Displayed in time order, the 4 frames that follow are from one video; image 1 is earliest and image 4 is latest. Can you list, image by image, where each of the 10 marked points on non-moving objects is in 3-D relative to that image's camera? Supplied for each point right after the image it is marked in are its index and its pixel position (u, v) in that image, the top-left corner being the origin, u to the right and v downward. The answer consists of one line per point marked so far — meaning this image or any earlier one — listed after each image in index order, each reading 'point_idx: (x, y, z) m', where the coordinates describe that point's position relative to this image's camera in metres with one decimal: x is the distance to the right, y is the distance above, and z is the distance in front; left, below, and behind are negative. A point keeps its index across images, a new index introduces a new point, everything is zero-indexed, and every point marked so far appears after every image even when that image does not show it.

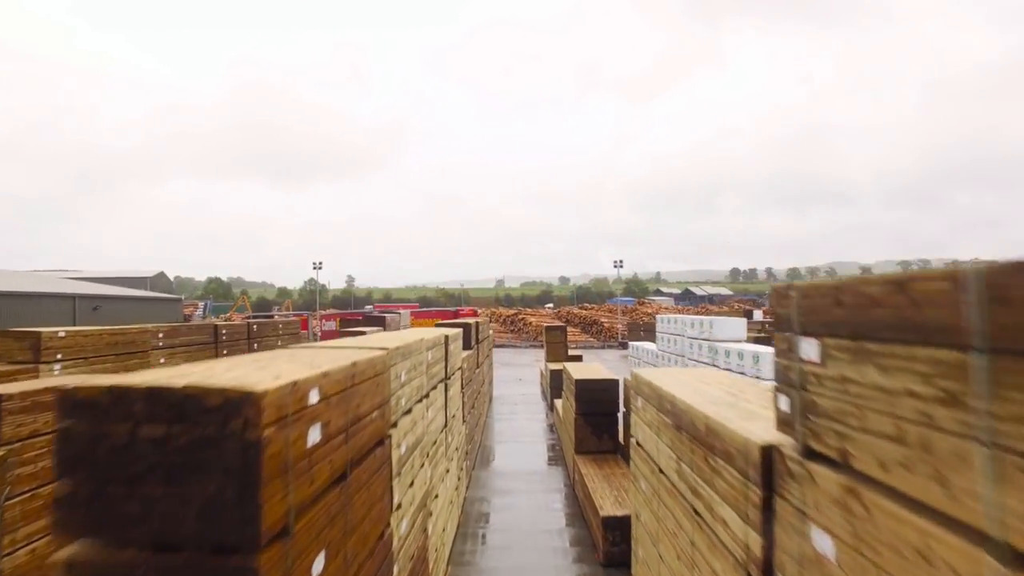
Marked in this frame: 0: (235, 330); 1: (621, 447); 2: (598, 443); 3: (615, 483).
0: (-6.0, -0.9, +15.6) m
1: (+1.4, -2.1, +9.3) m
2: (+1.1, -2.0, +9.1) m
3: (+1.1, -2.1, +7.7) m
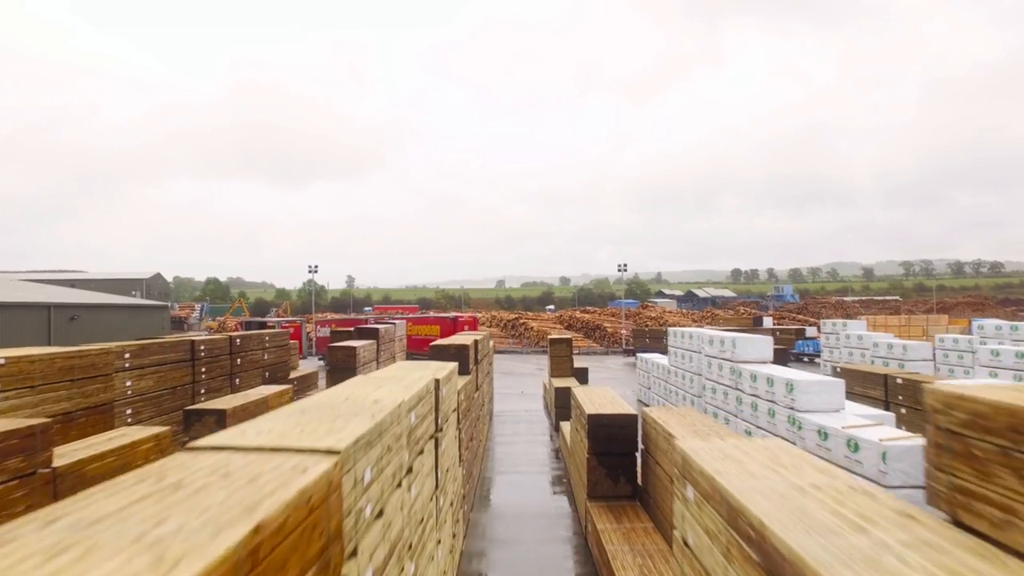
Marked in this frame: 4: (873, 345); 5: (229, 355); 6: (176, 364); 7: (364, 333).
0: (-6.0, -1.1, +14.4) m
1: (+1.4, -2.3, +8.2) m
2: (+1.1, -2.2, +8.0) m
3: (+1.1, -2.3, +6.5) m
4: (+9.1, -1.4, +18.0) m
5: (-6.0, -1.4, +15.2) m
6: (-5.9, -1.3, +12.7) m
7: (-3.6, -1.1, +17.4) m
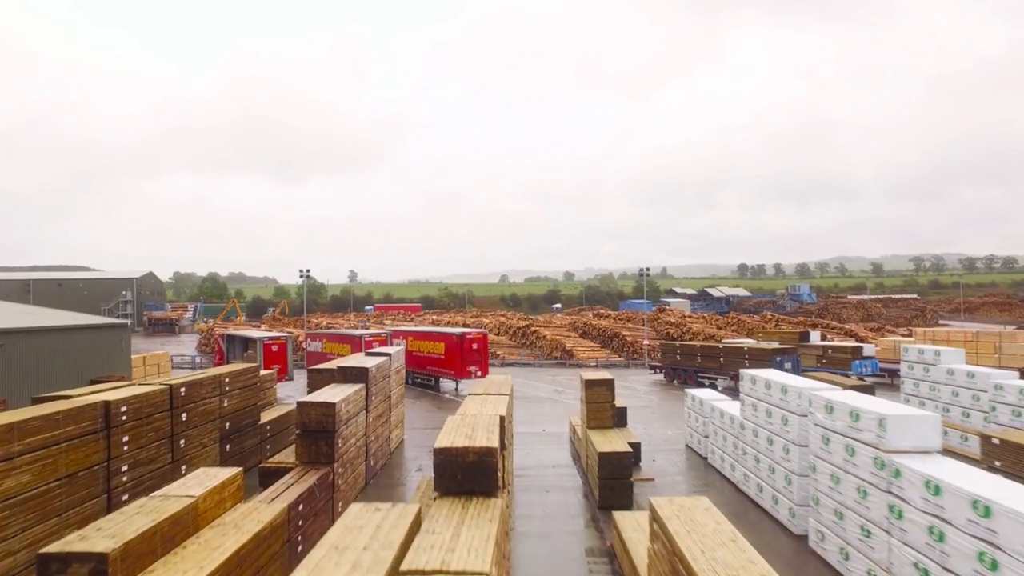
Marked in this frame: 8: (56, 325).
0: (-5.5, -1.7, +10.7) m
1: (+1.9, -2.9, +4.5) m
2: (+1.6, -2.8, +4.3) m
3: (+1.6, -2.9, +2.8) m
4: (+9.6, -2.0, +14.3) m
5: (-5.5, -2.0, +11.5) m
6: (-5.5, -1.9, +9.1) m
7: (-3.1, -1.7, +13.7) m
8: (-12.1, -1.0, +19.9) m
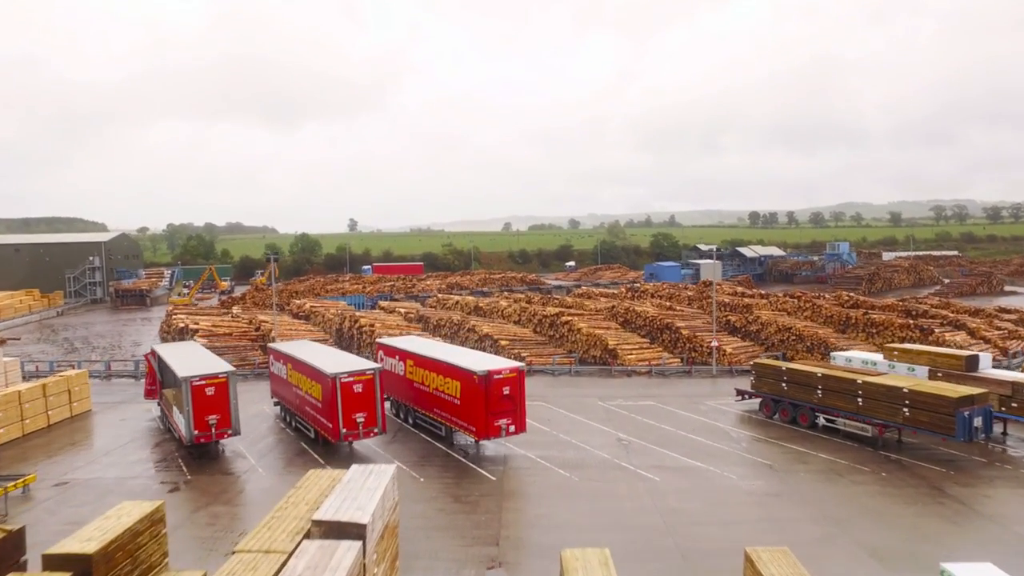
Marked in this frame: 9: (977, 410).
0: (-4.3, -3.2, +2.2) m
1: (+3.1, -4.9, -4.0) m
2: (+2.7, -4.8, -4.2) m
3: (+2.7, -5.0, -5.7) m
4: (+10.8, -3.2, +5.7) m
5: (-4.3, -3.4, +2.9) m
6: (-4.3, -3.6, +0.5) m
7: (-1.9, -3.0, +5.1) m
8: (-10.9, -1.9, +11.2) m
9: (+11.2, -2.9, +17.4) m
